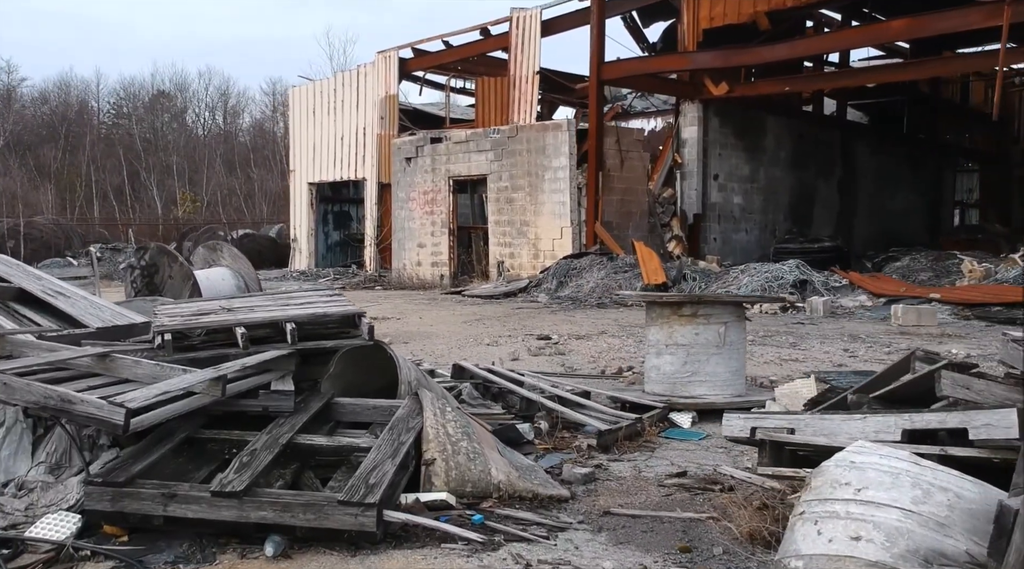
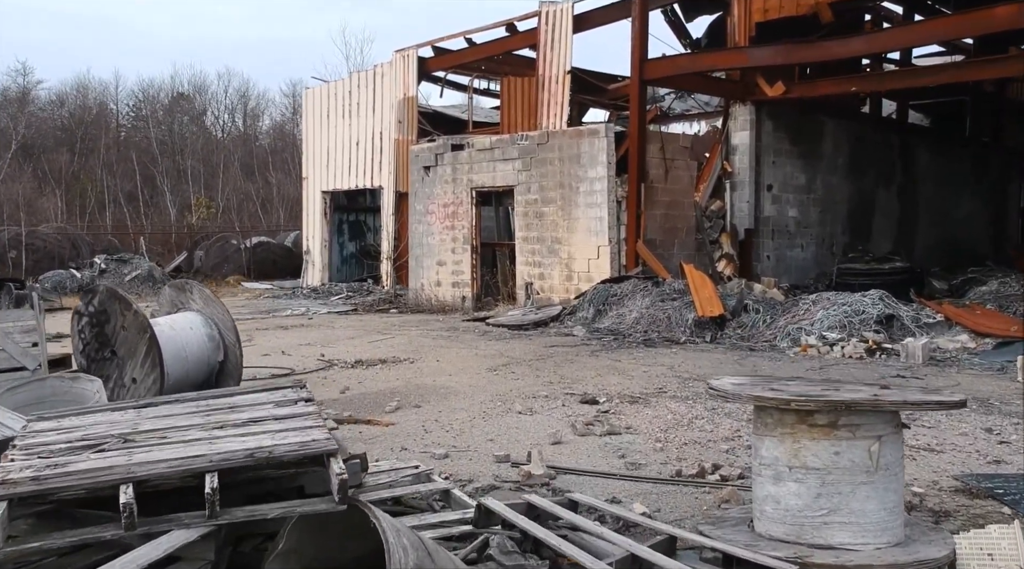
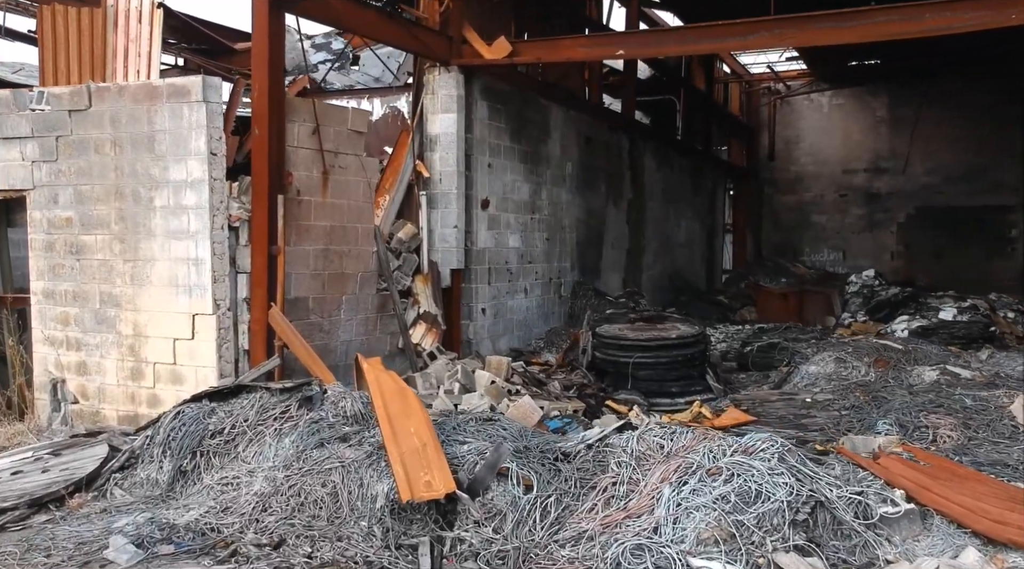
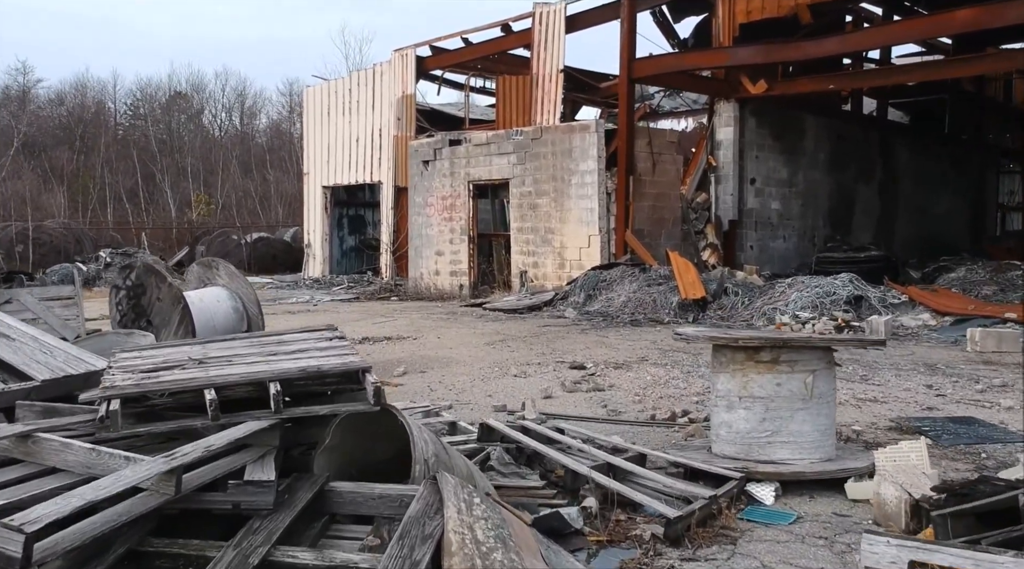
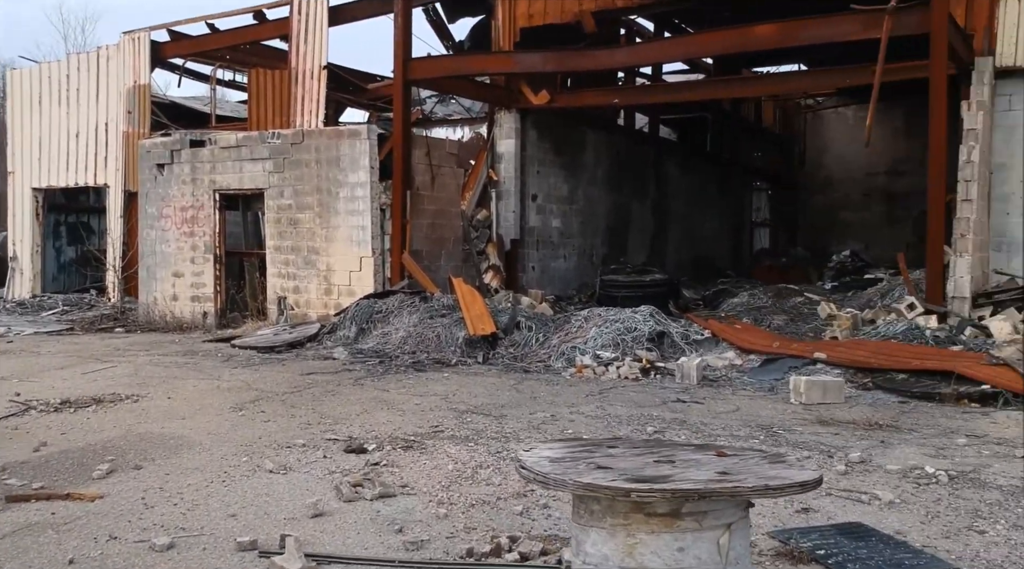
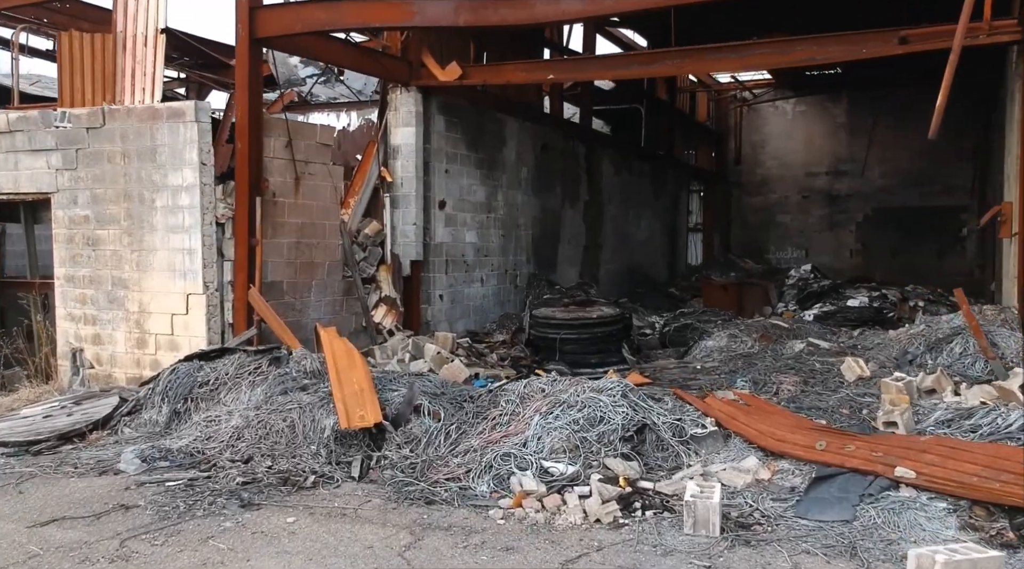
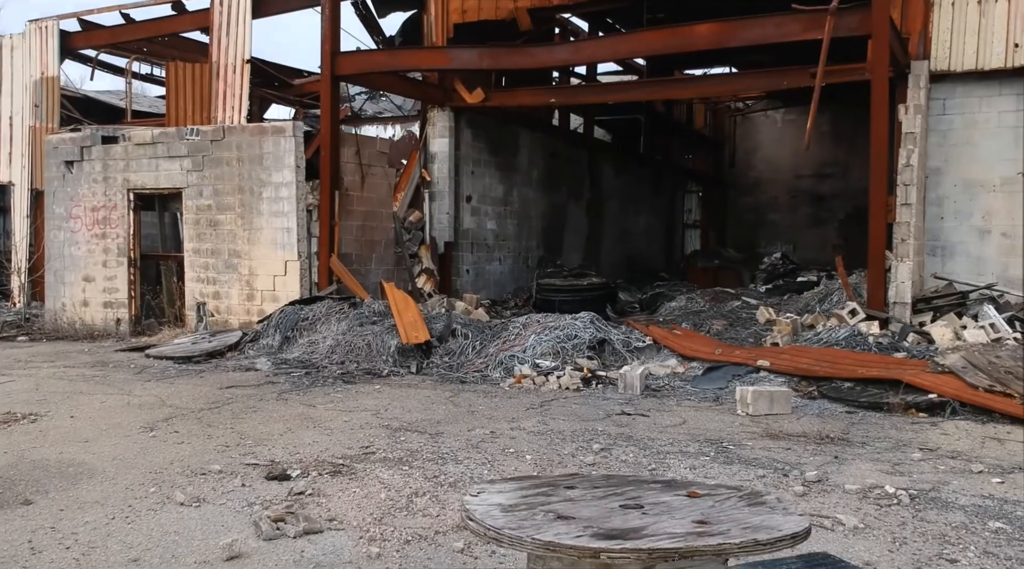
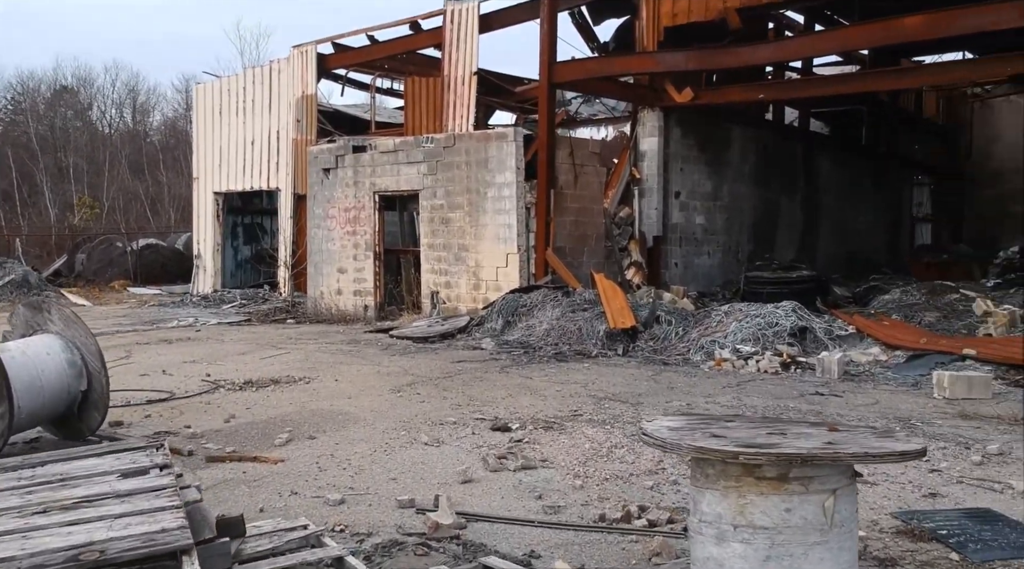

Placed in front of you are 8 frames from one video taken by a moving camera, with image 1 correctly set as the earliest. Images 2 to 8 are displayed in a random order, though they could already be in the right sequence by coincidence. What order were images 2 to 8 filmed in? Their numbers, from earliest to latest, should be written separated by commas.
4, 2, 8, 5, 7, 6, 3
